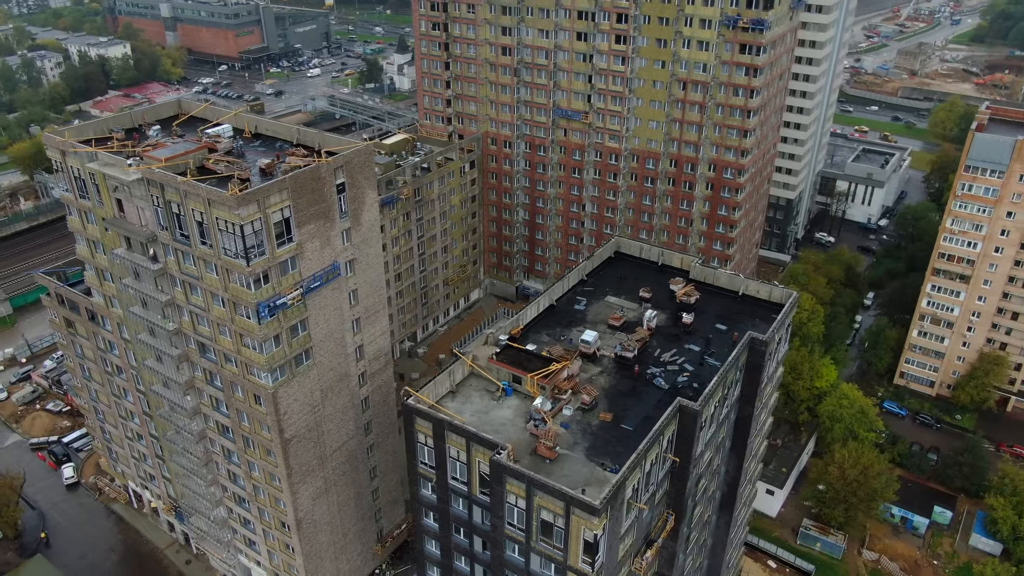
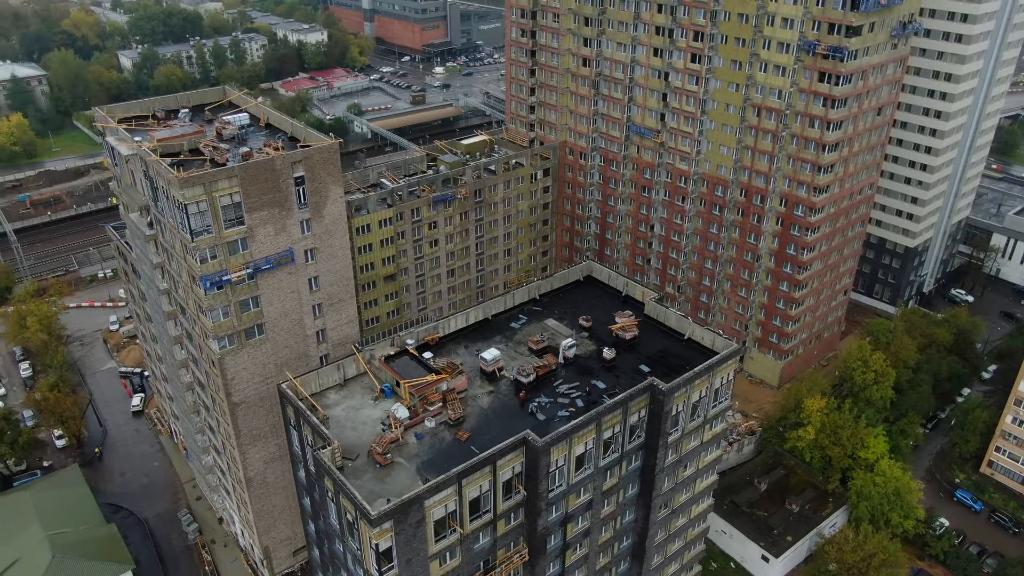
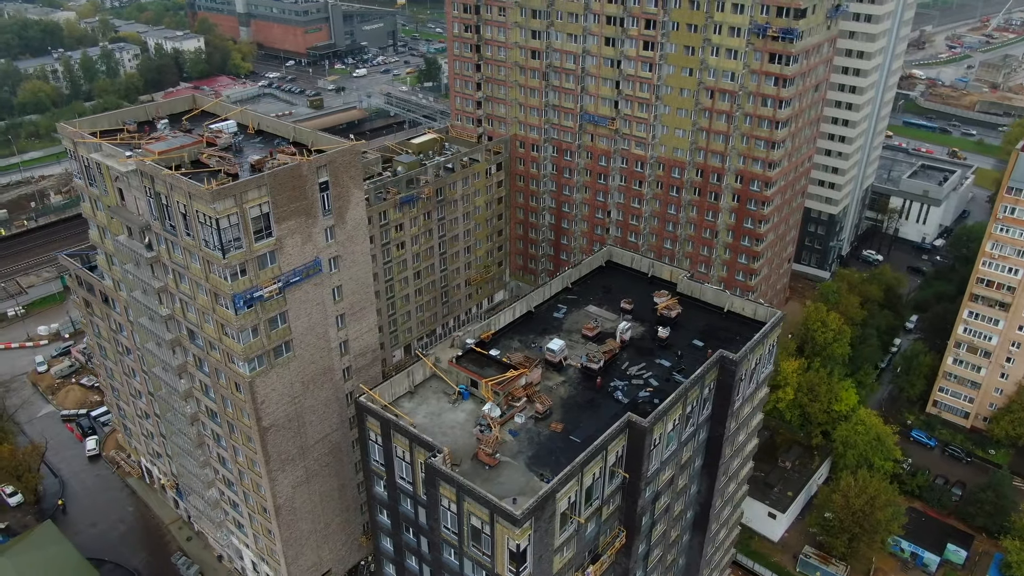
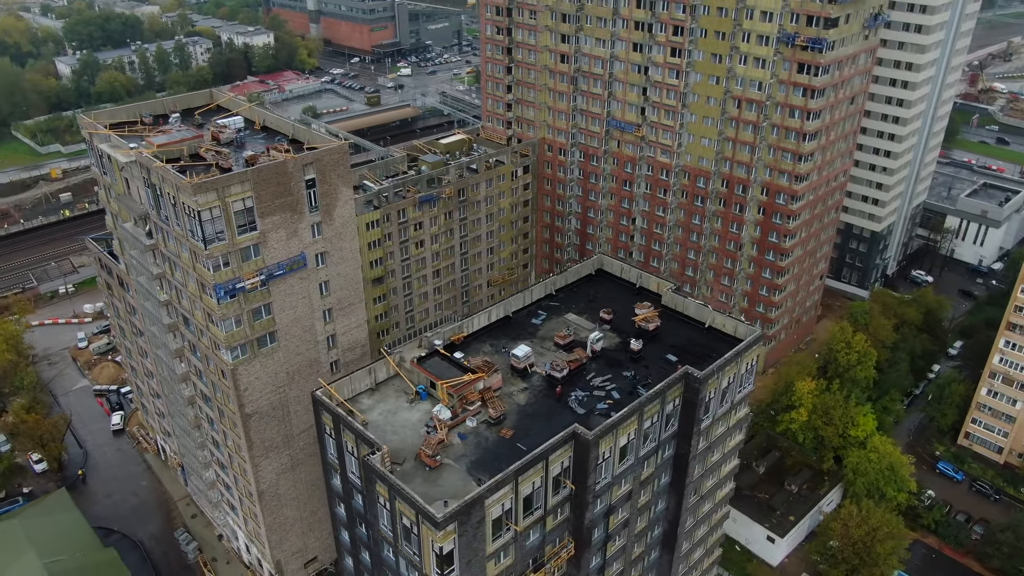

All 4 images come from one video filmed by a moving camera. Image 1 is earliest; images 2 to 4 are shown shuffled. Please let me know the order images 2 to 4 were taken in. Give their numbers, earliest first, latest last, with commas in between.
3, 4, 2
